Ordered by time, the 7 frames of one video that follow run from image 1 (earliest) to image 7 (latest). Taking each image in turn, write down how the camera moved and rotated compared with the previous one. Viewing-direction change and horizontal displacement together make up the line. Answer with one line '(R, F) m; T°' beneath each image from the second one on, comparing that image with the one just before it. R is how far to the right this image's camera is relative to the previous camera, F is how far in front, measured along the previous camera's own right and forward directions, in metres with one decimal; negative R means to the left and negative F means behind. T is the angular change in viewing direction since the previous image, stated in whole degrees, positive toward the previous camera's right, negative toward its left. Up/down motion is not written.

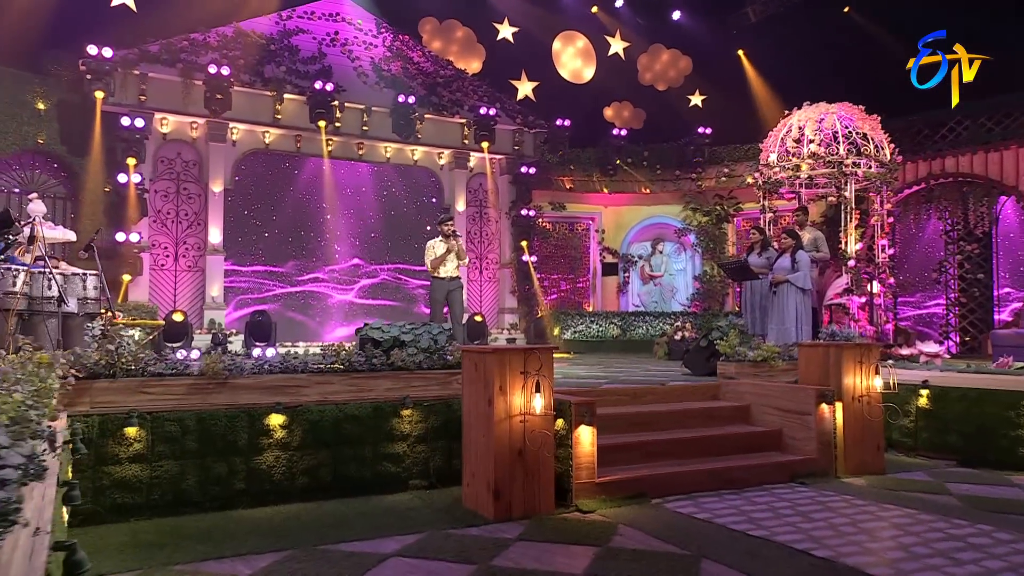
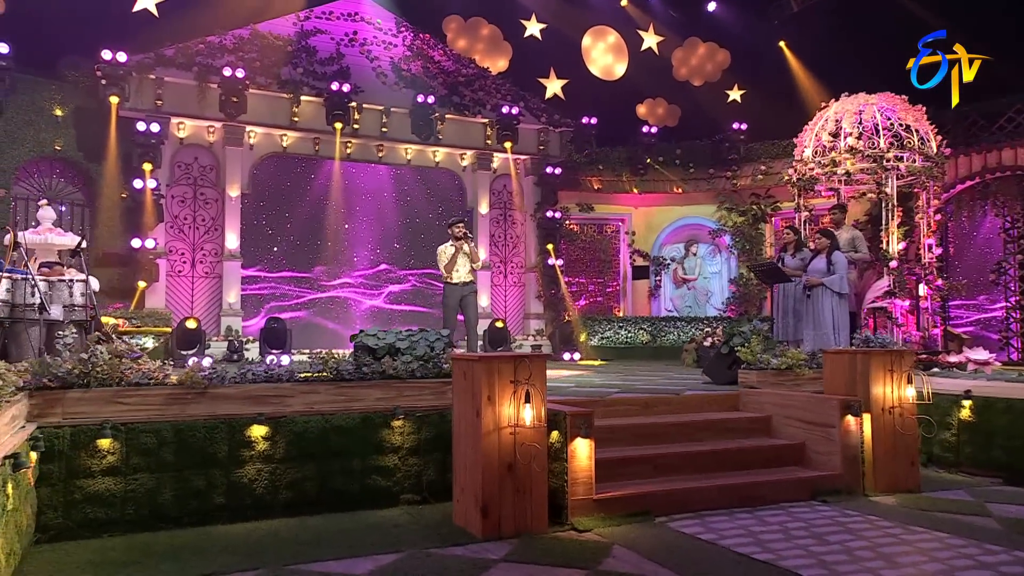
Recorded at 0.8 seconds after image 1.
(+0.5, +0.4) m; -4°
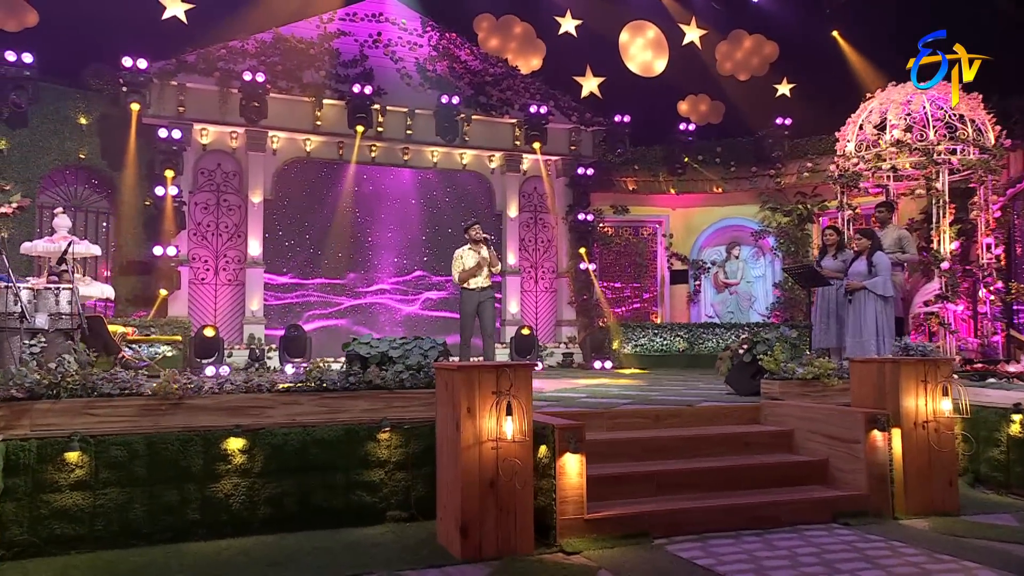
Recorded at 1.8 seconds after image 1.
(+0.6, +0.4) m; -5°
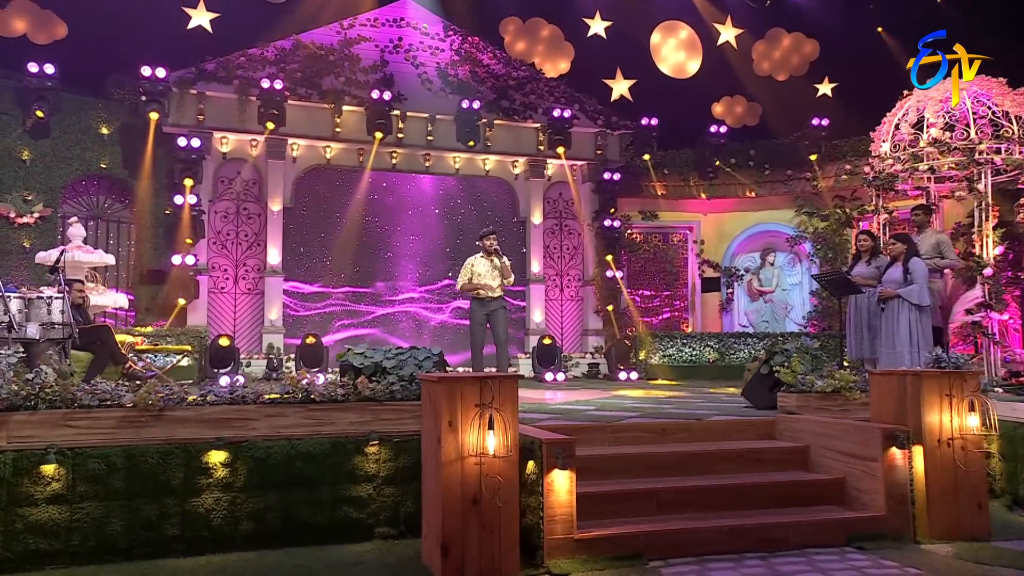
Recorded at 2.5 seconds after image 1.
(+0.4, +0.3) m; -4°
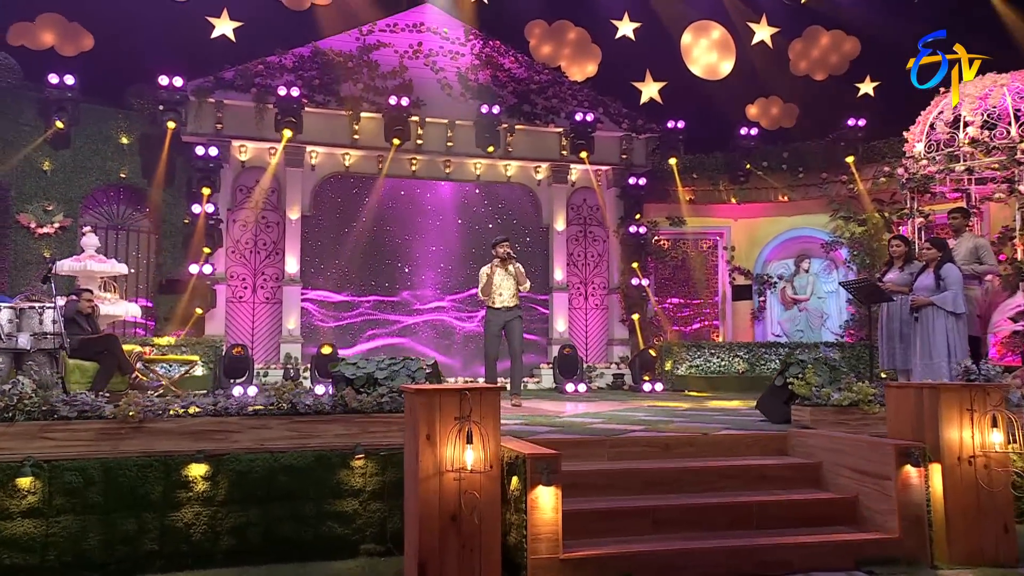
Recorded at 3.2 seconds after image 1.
(+0.4, +0.3) m; -4°
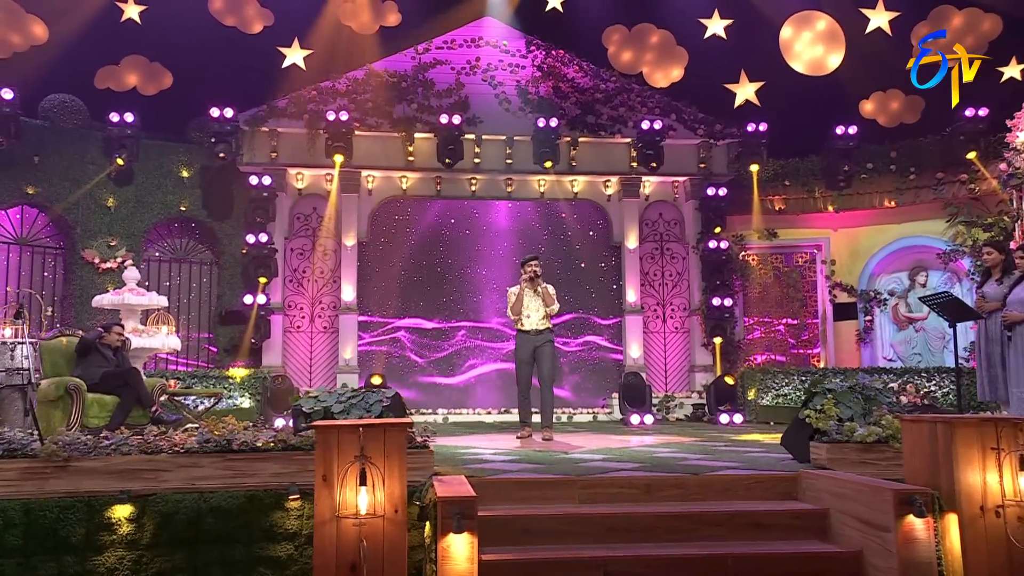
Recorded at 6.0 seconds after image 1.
(+1.4, +0.8) m; -12°
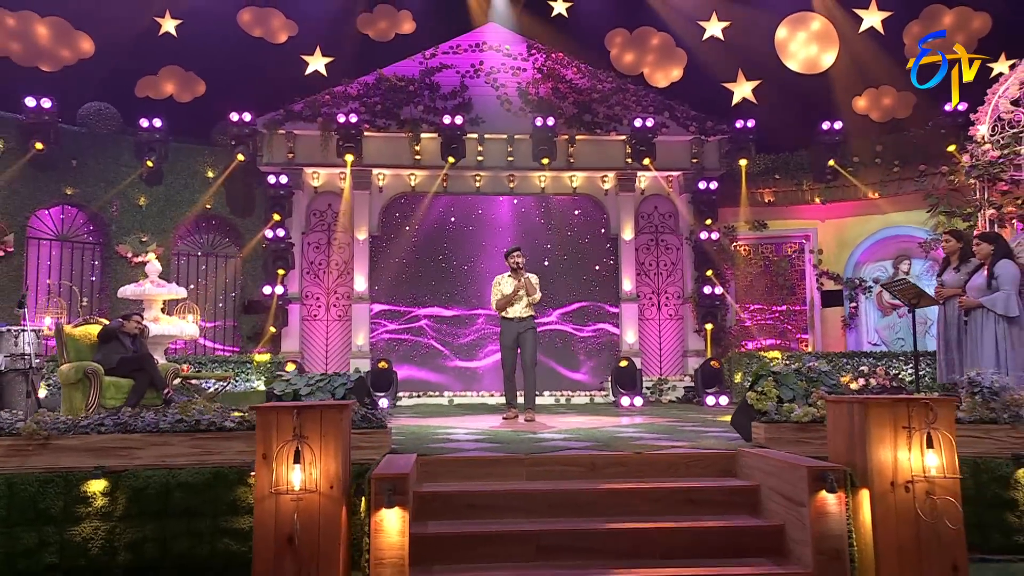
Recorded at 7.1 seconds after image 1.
(+0.5, -0.6) m; -3°
